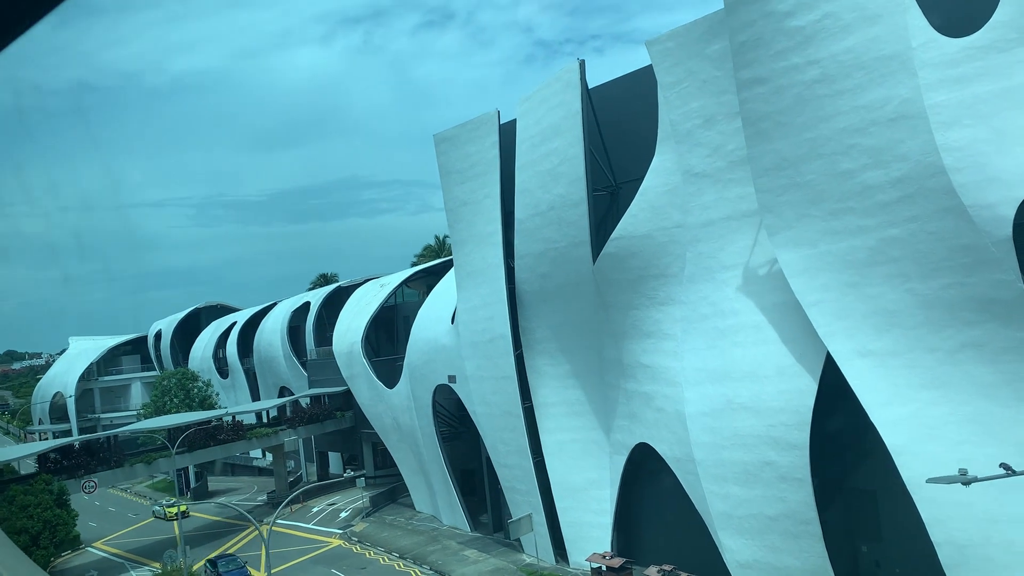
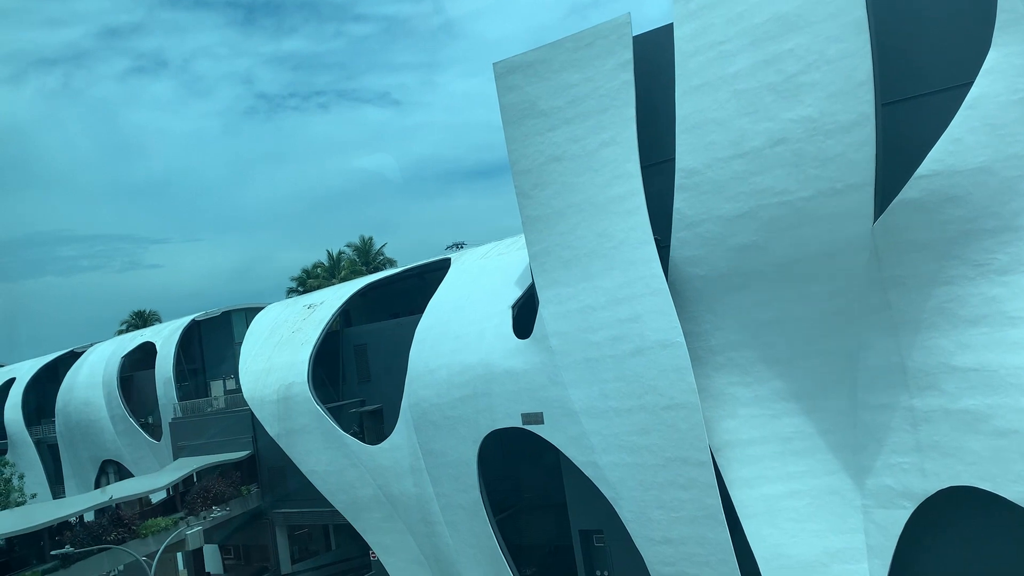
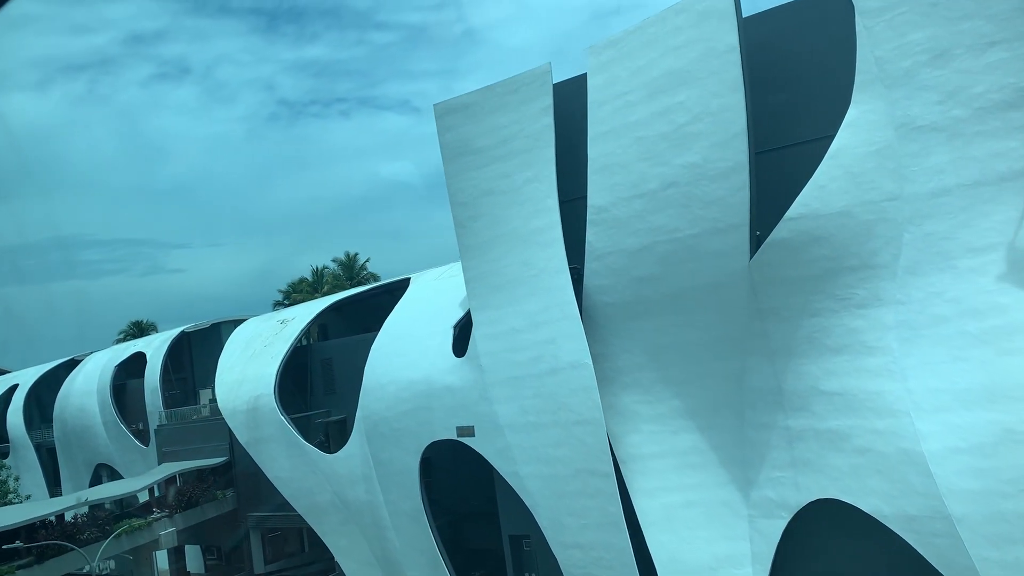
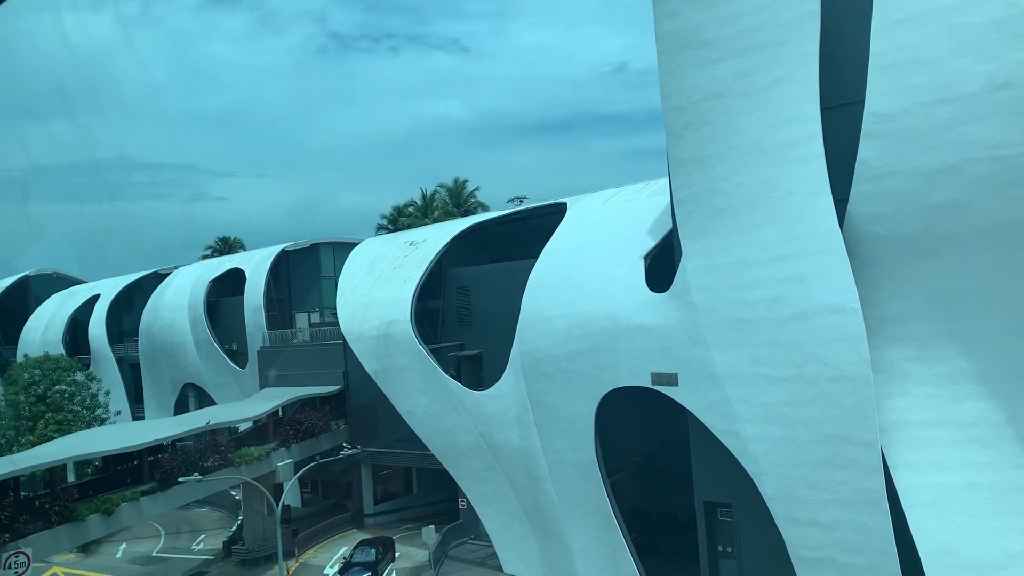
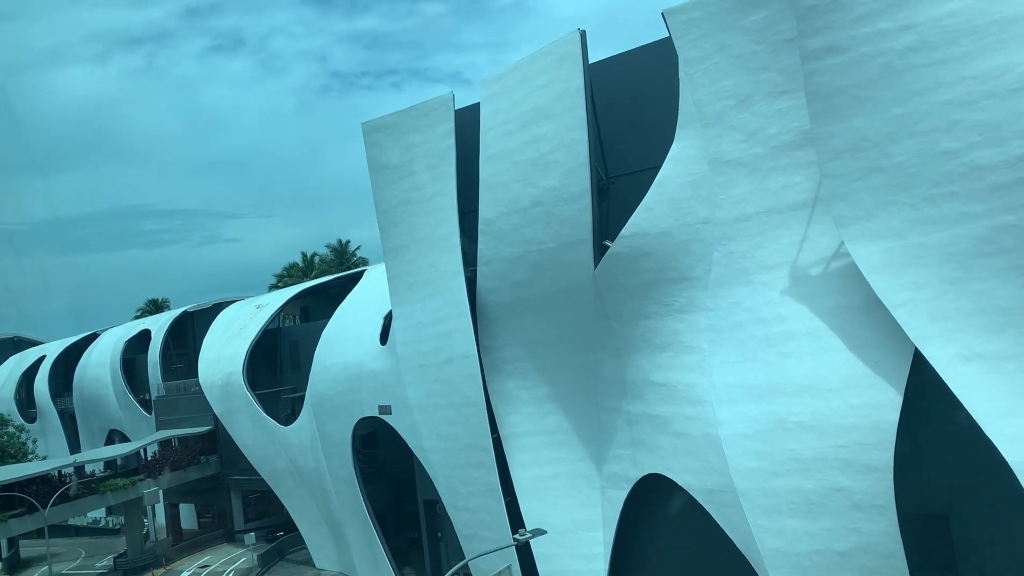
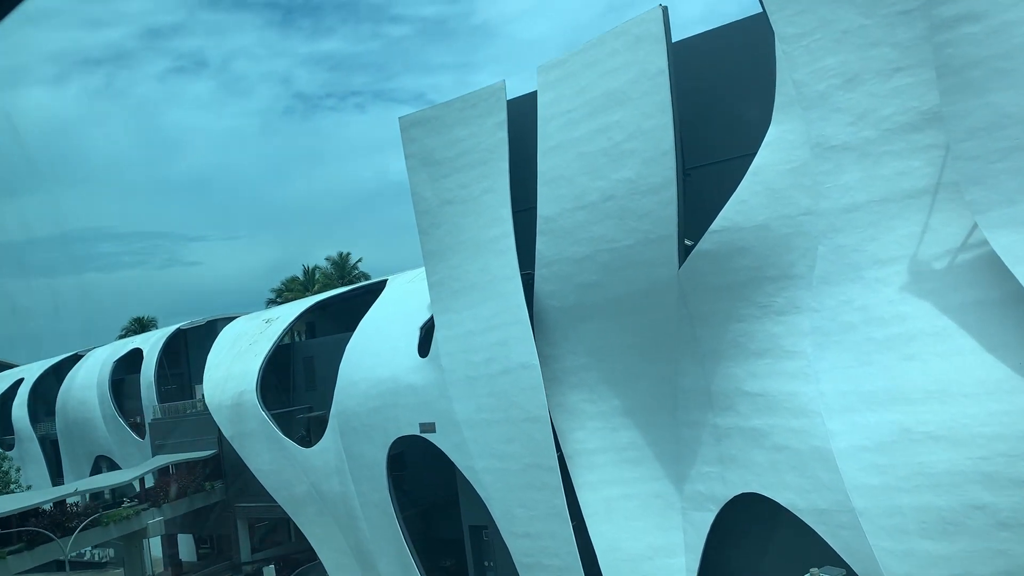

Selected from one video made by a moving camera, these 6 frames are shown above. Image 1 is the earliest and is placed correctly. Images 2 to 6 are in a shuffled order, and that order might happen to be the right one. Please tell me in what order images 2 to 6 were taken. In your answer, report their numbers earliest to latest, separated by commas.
5, 6, 3, 2, 4
